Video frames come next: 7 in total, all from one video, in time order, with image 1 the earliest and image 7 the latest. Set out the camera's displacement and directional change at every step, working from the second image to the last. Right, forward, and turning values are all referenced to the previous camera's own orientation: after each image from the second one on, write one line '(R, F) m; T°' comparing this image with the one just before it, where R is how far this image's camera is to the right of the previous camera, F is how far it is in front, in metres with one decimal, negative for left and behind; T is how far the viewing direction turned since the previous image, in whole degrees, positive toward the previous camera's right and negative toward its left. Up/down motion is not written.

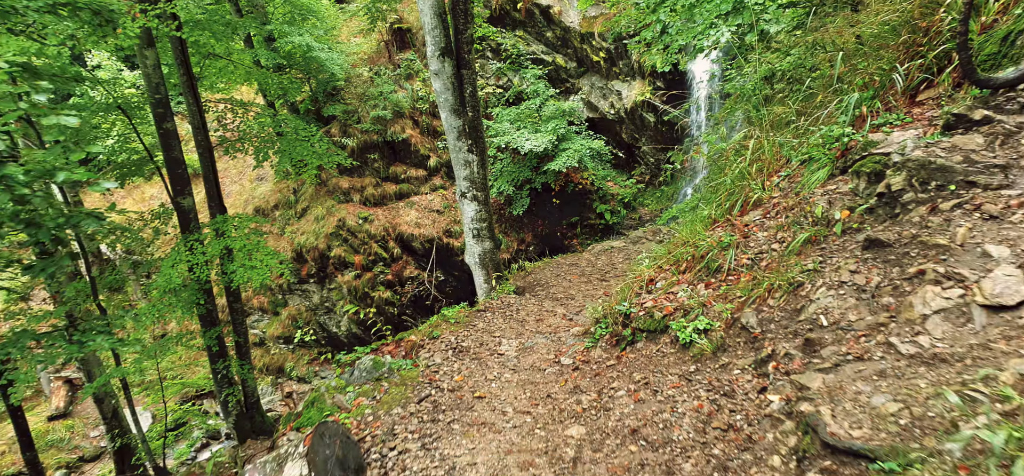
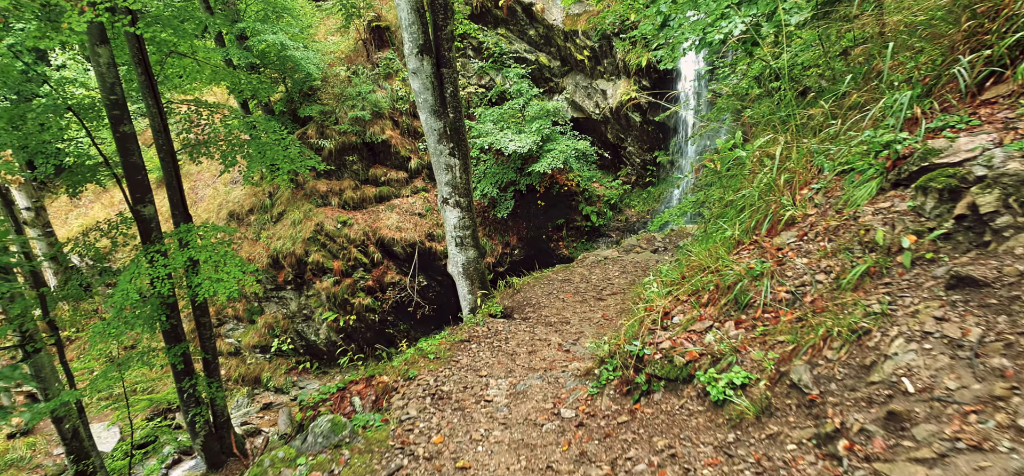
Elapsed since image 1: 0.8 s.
(0.0, +0.7) m; +2°
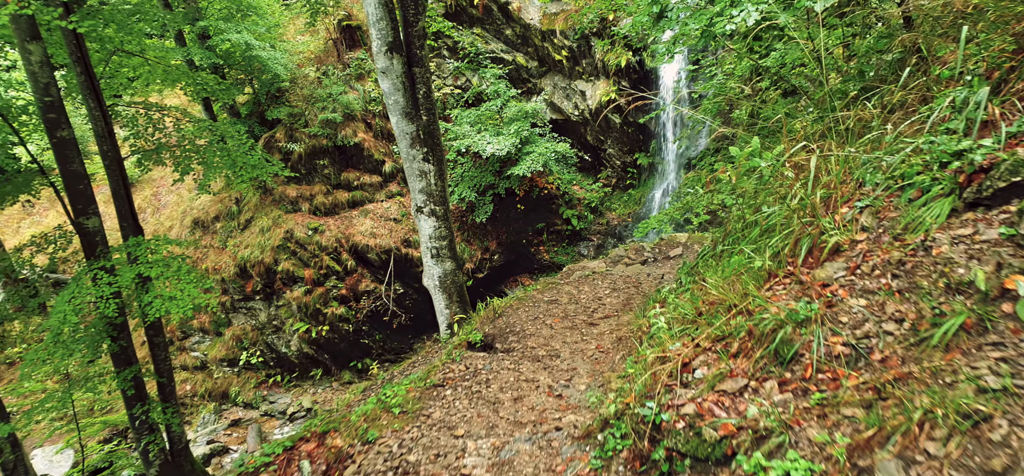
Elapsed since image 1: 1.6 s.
(0.0, +0.8) m; +3°
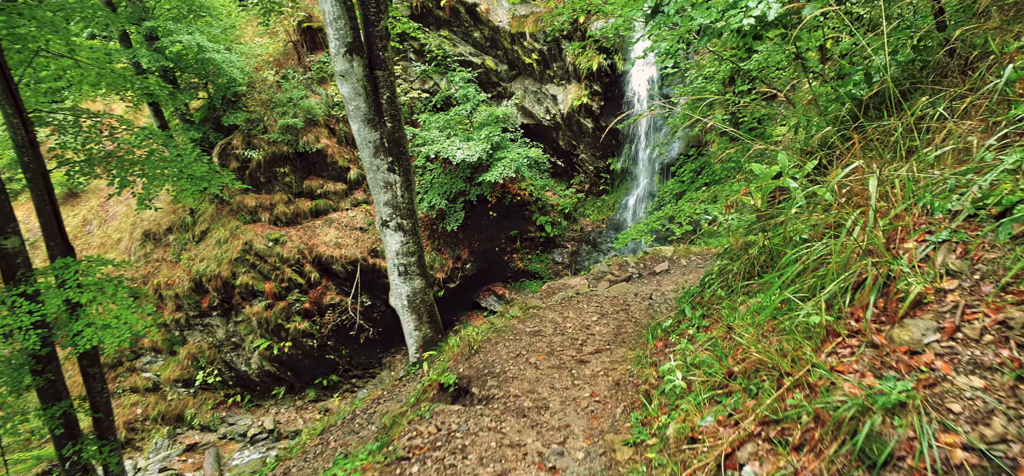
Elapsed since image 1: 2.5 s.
(-0.1, +0.8) m; +3°
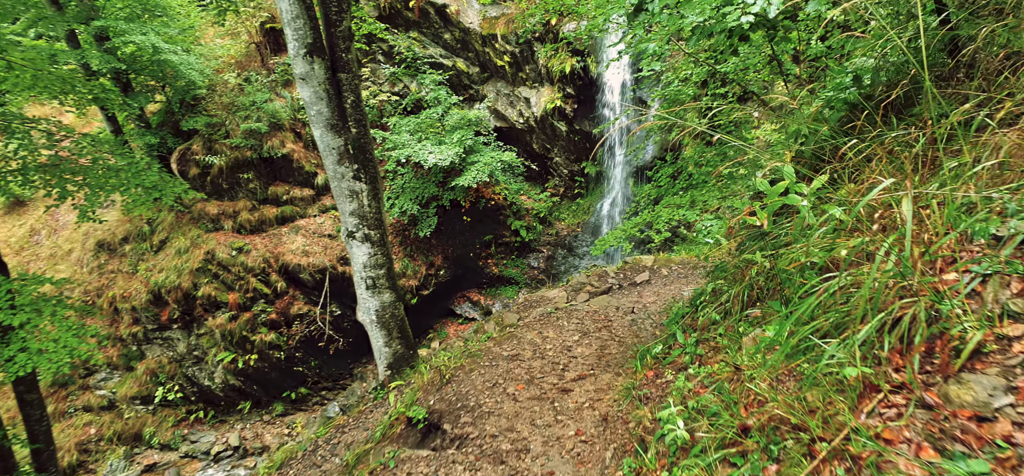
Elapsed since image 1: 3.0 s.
(0.0, +0.5) m; +3°
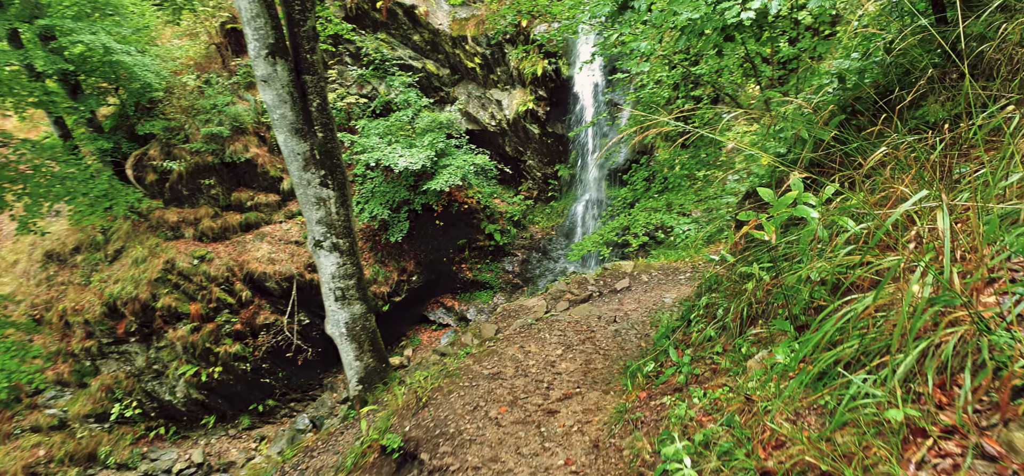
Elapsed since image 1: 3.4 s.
(-0.1, +0.3) m; +3°
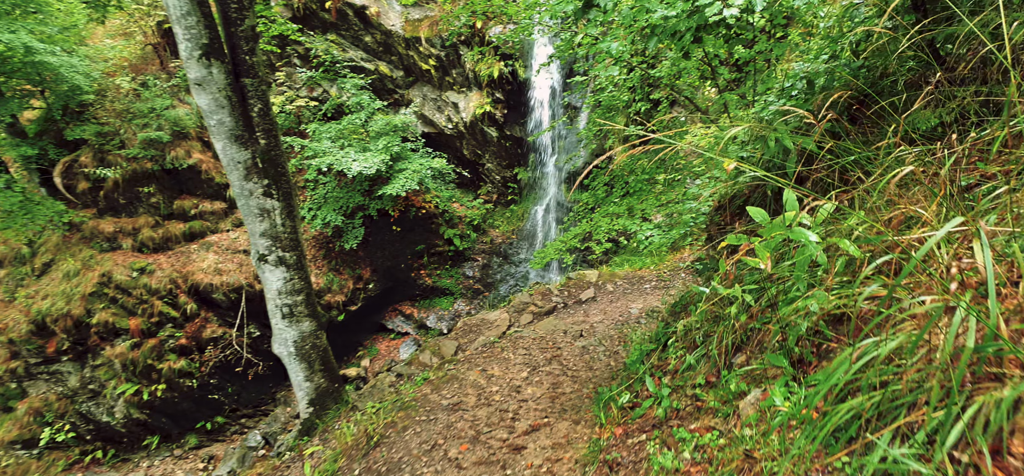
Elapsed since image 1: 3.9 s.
(0.0, +0.5) m; +5°
